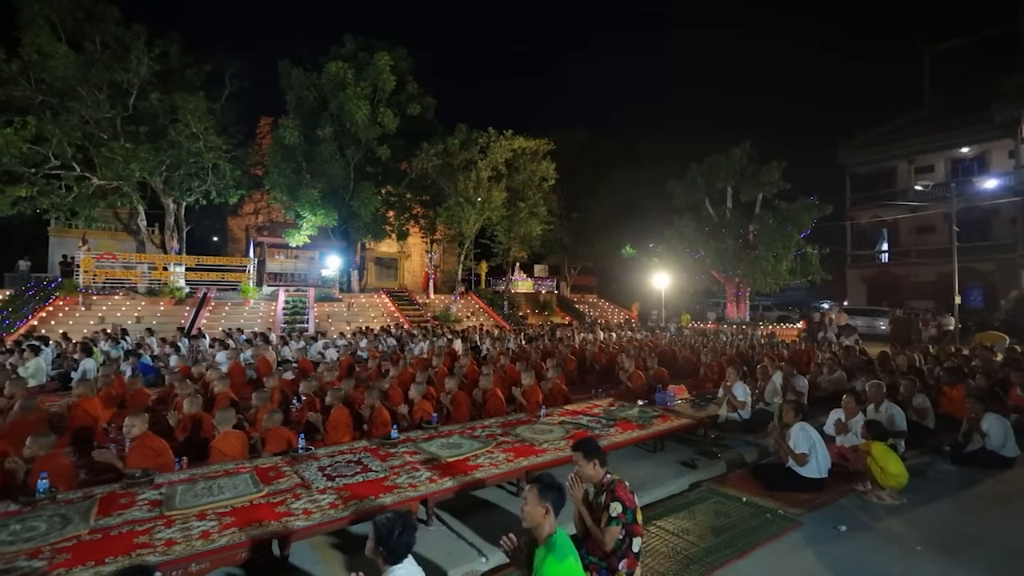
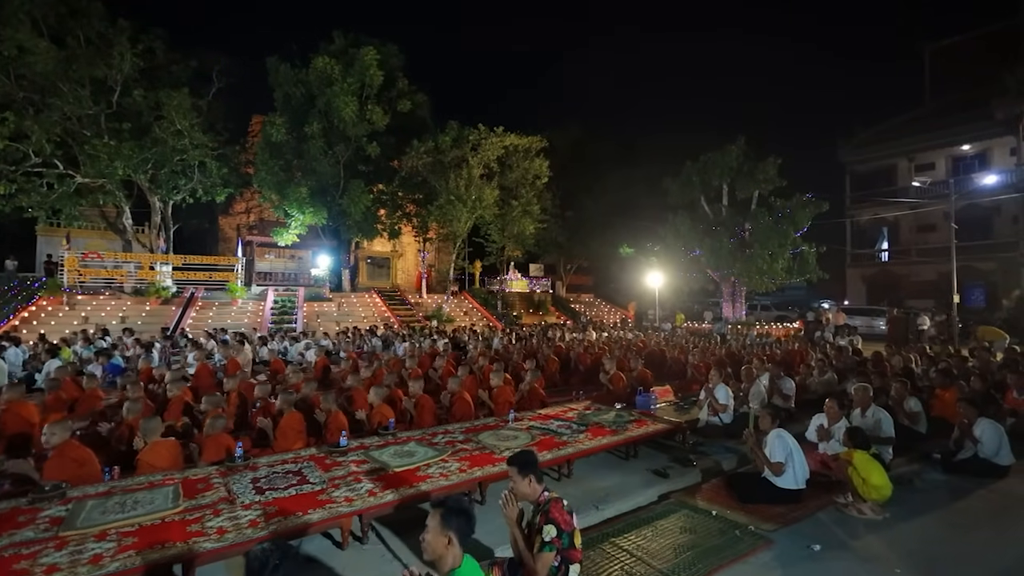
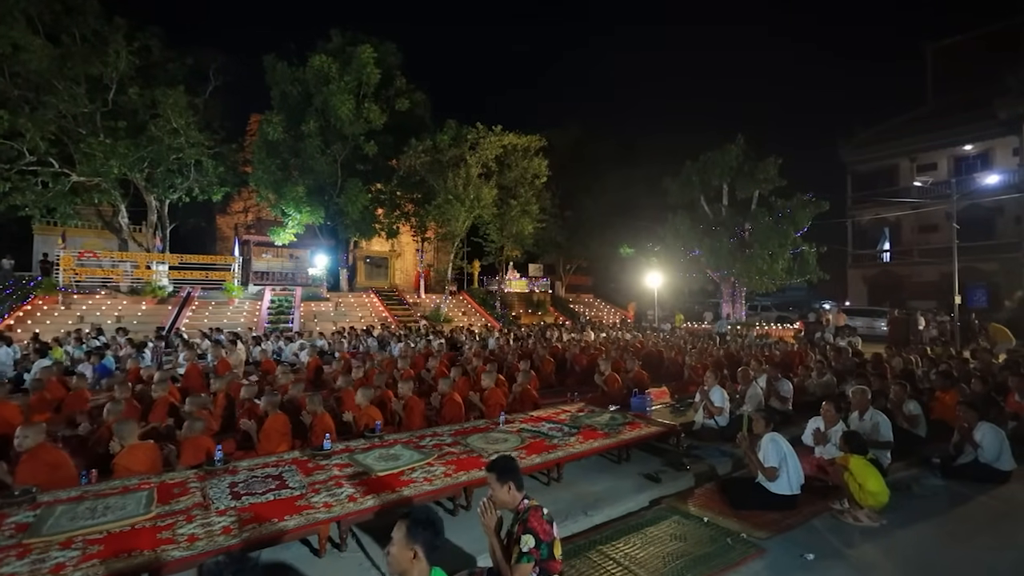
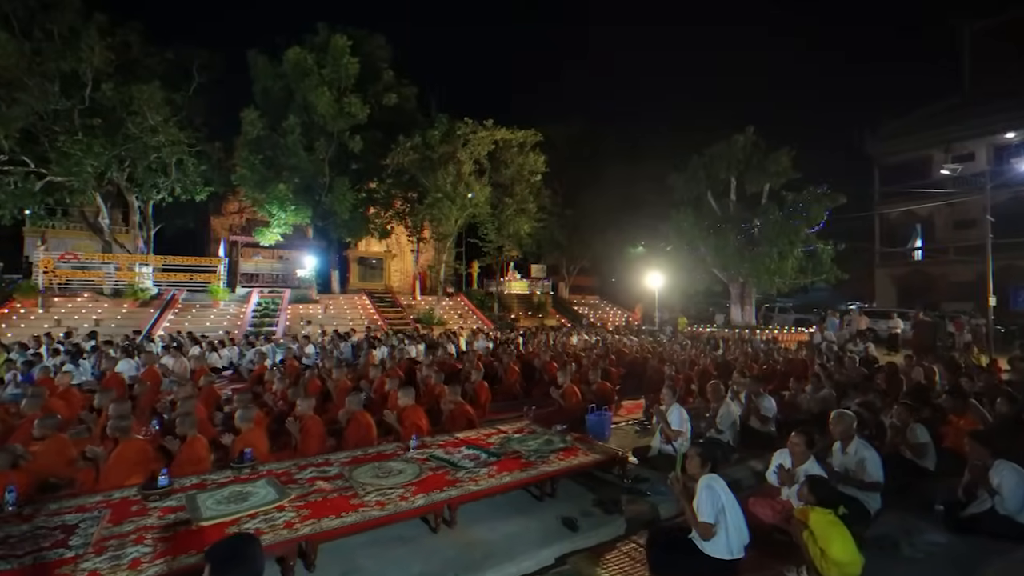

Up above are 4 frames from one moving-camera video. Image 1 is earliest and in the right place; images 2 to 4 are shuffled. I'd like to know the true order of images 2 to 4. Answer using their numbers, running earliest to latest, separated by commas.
2, 3, 4
